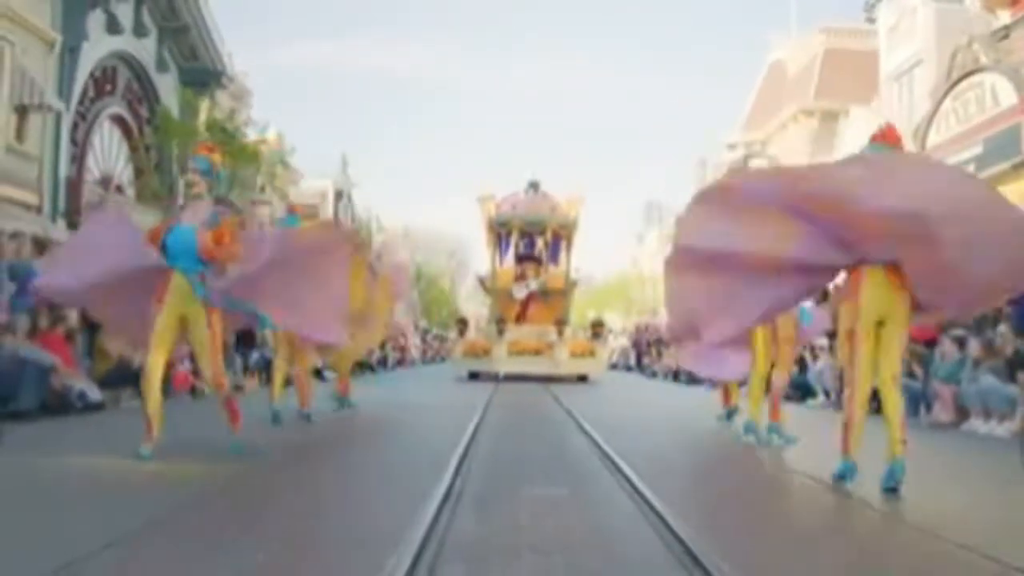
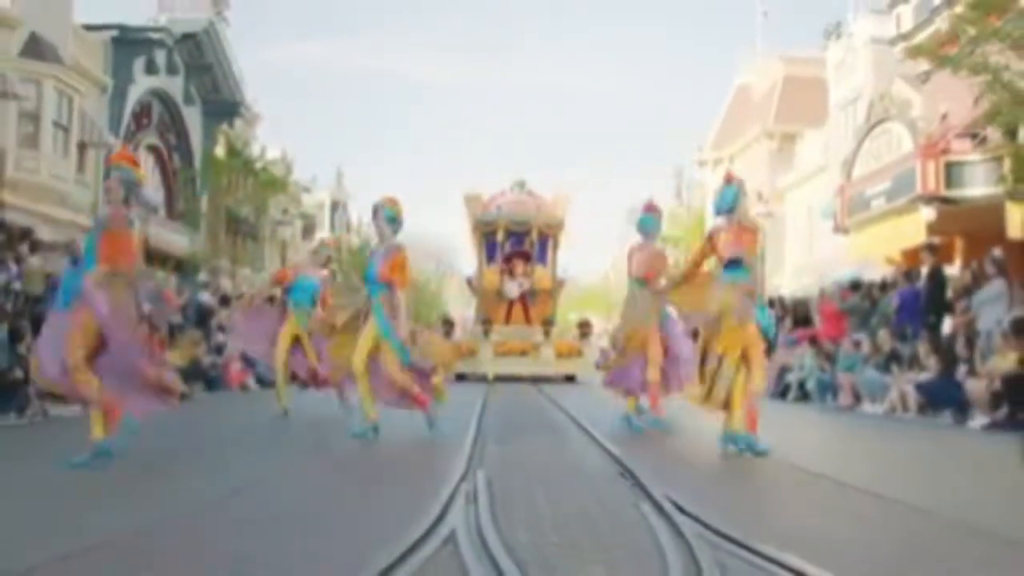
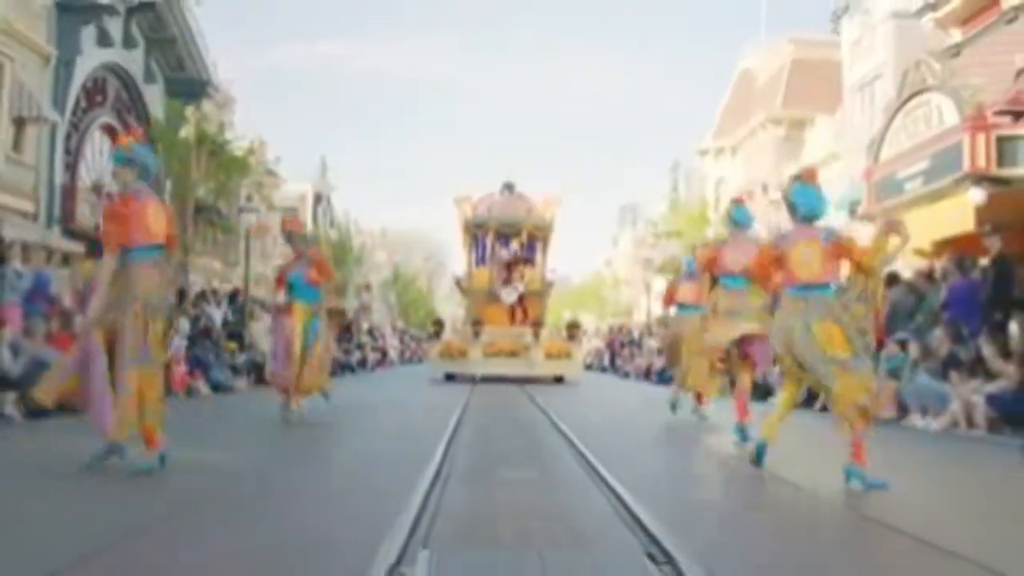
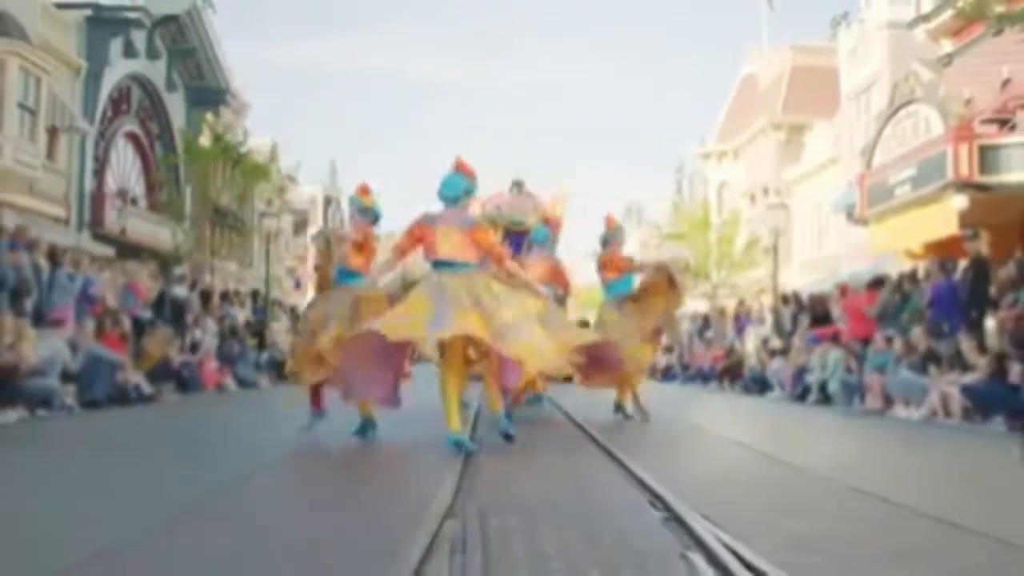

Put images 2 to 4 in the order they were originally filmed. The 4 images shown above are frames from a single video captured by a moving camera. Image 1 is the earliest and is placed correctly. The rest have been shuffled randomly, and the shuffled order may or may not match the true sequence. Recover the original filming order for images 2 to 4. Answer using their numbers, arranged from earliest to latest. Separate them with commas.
3, 4, 2
